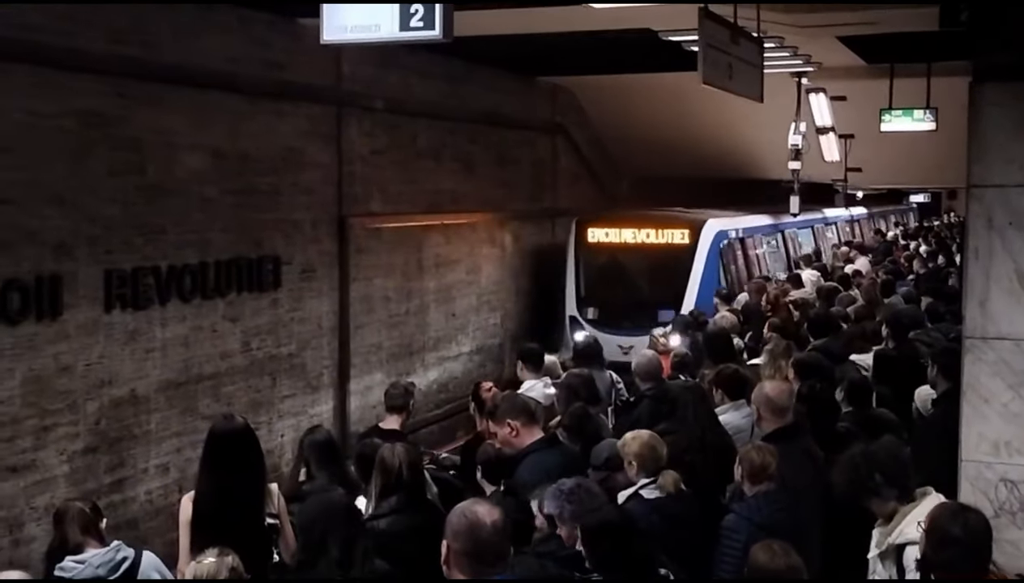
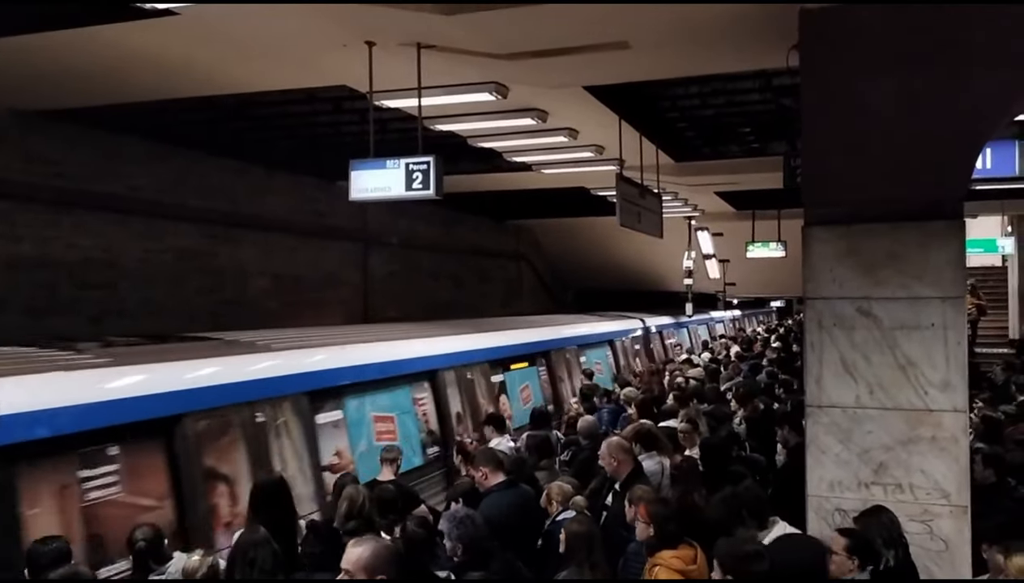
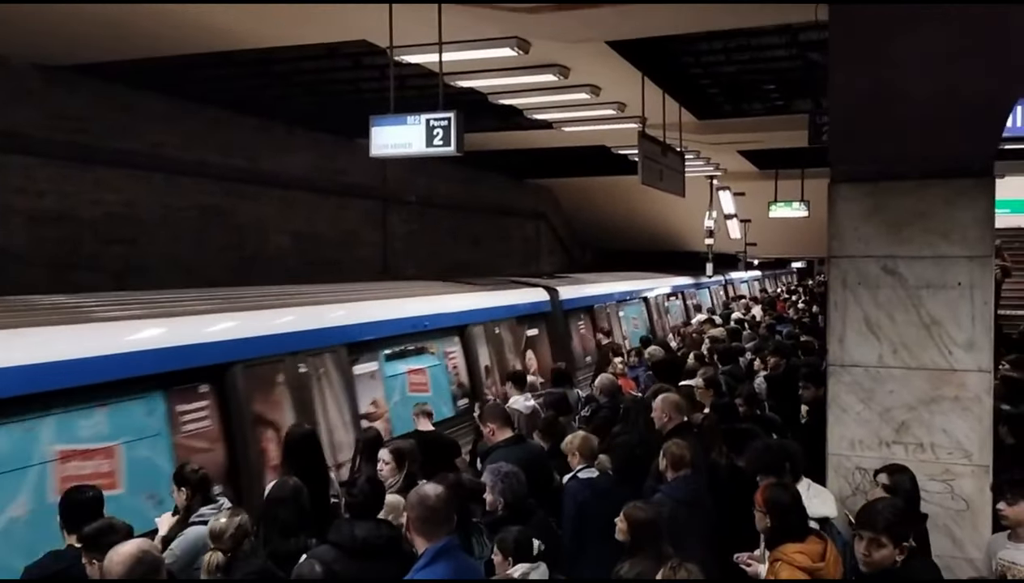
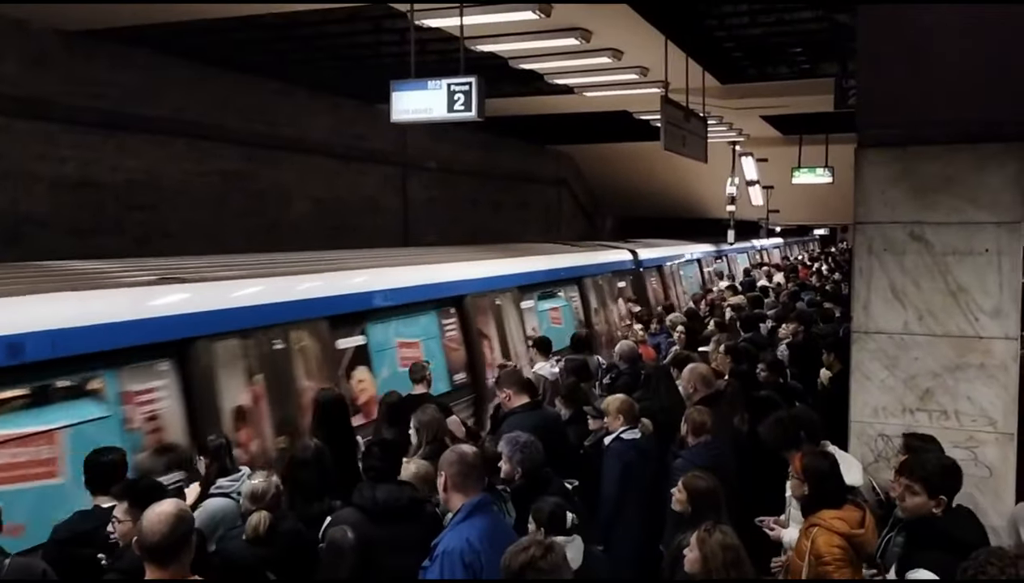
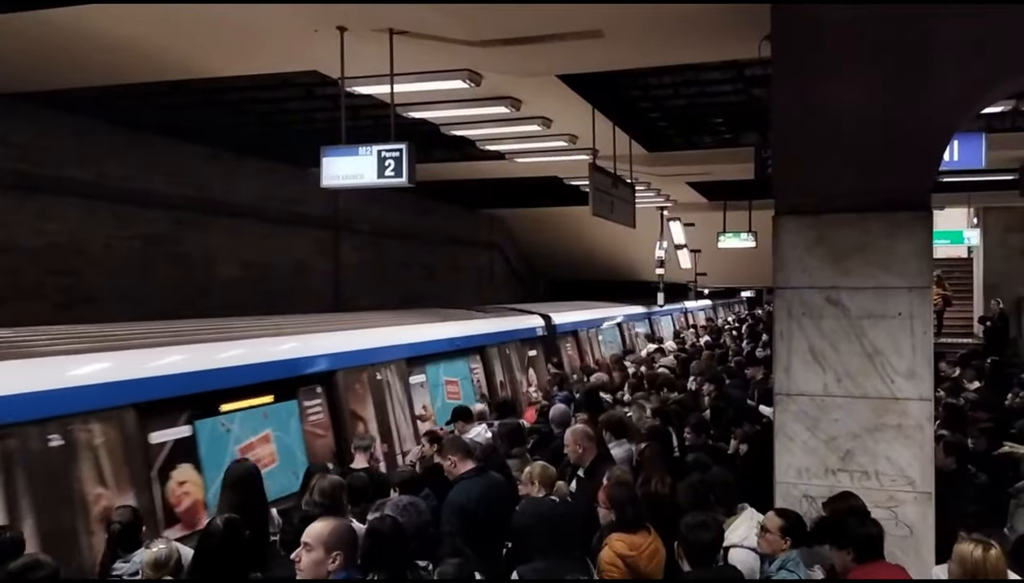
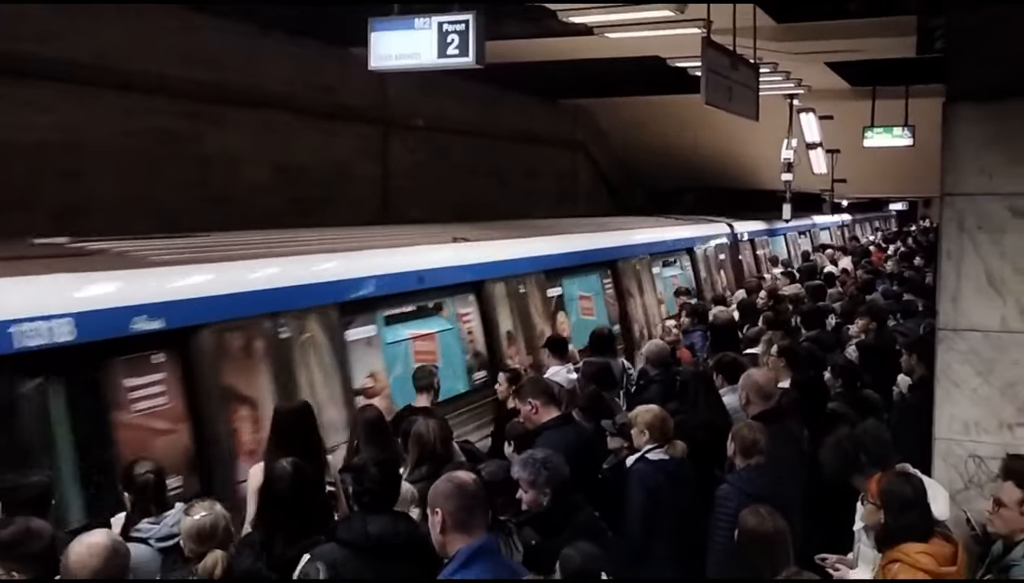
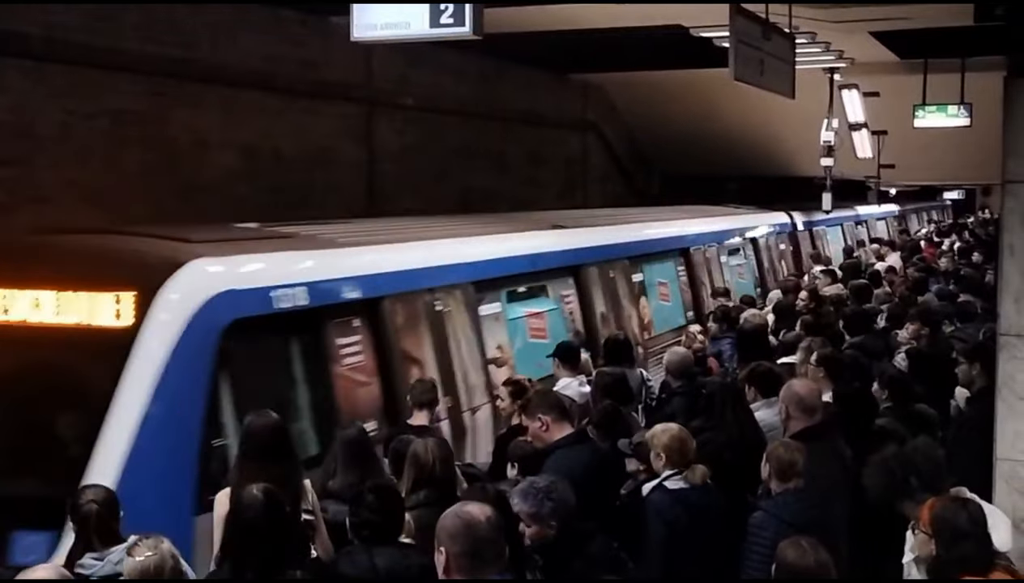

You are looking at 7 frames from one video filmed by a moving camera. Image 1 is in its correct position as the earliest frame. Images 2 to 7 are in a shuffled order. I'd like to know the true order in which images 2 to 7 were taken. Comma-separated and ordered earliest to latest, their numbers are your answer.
7, 6, 4, 3, 2, 5
